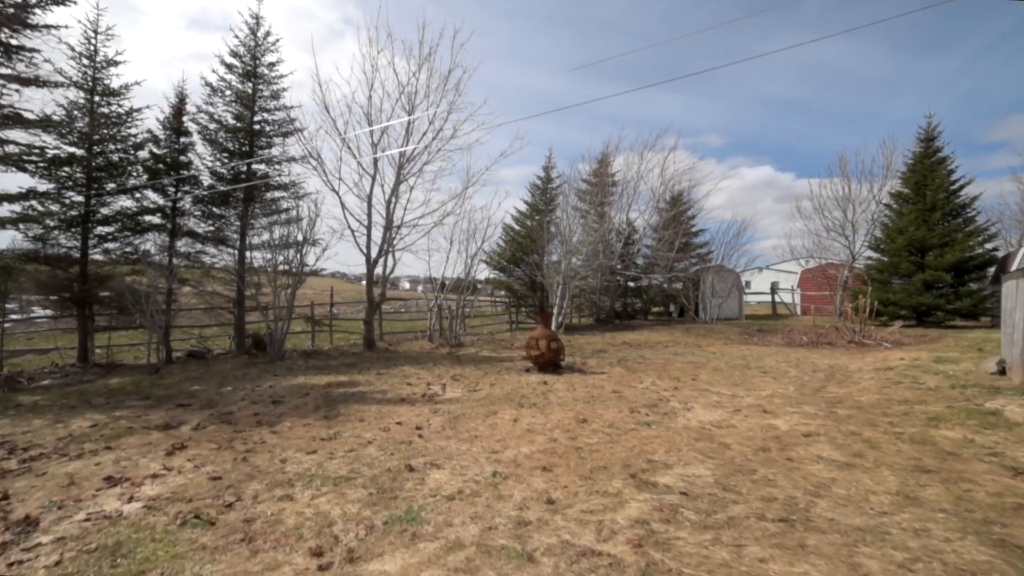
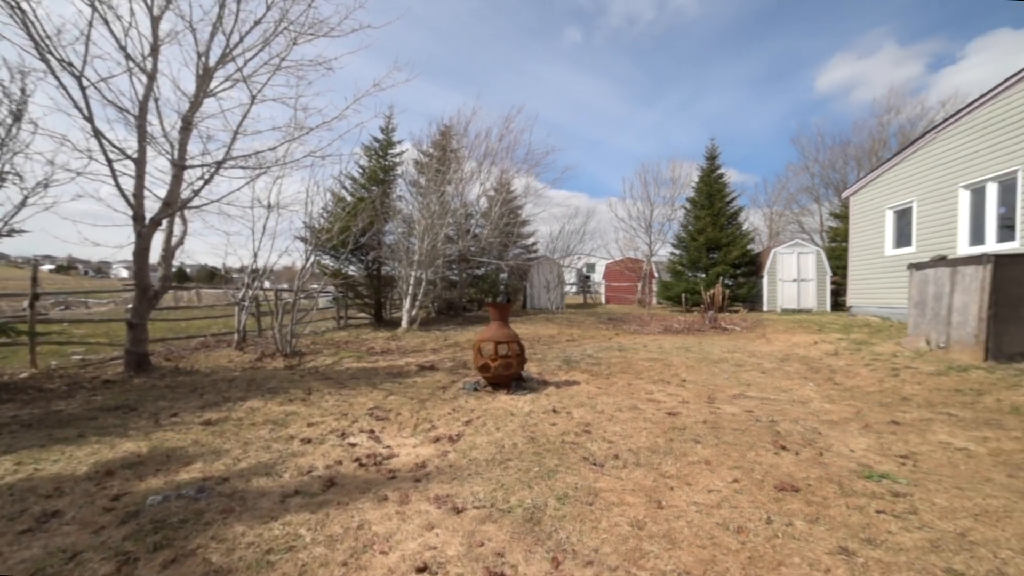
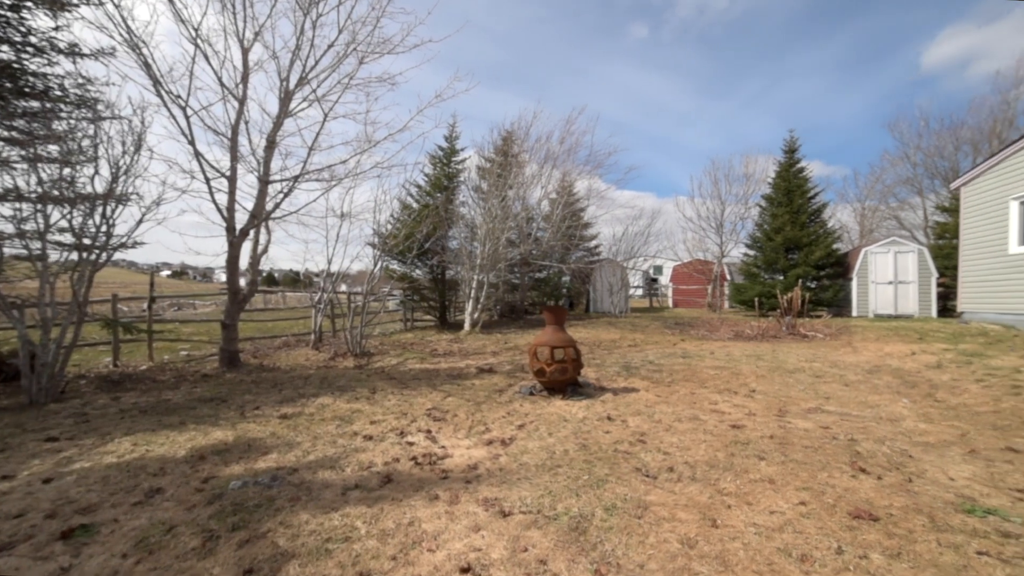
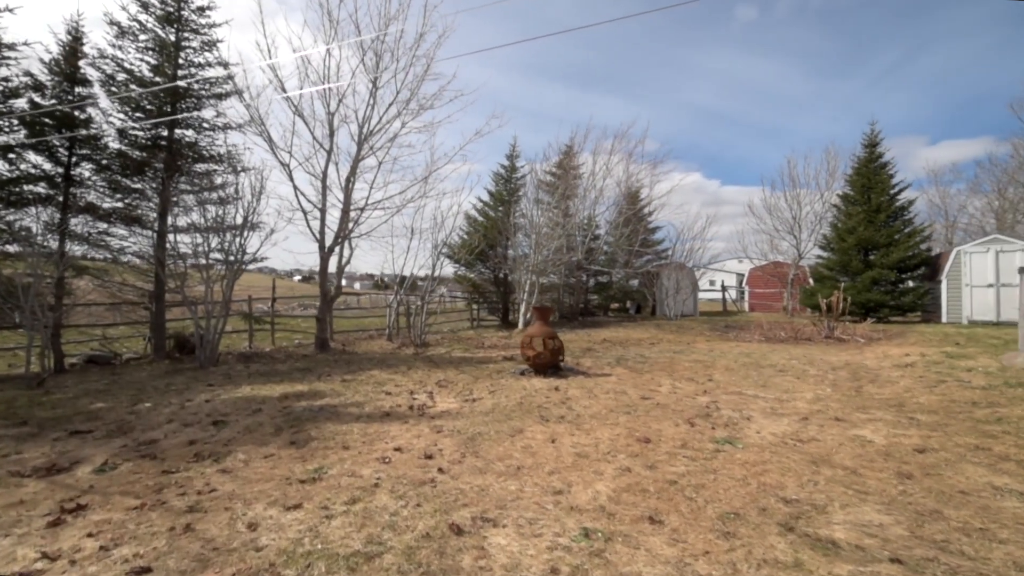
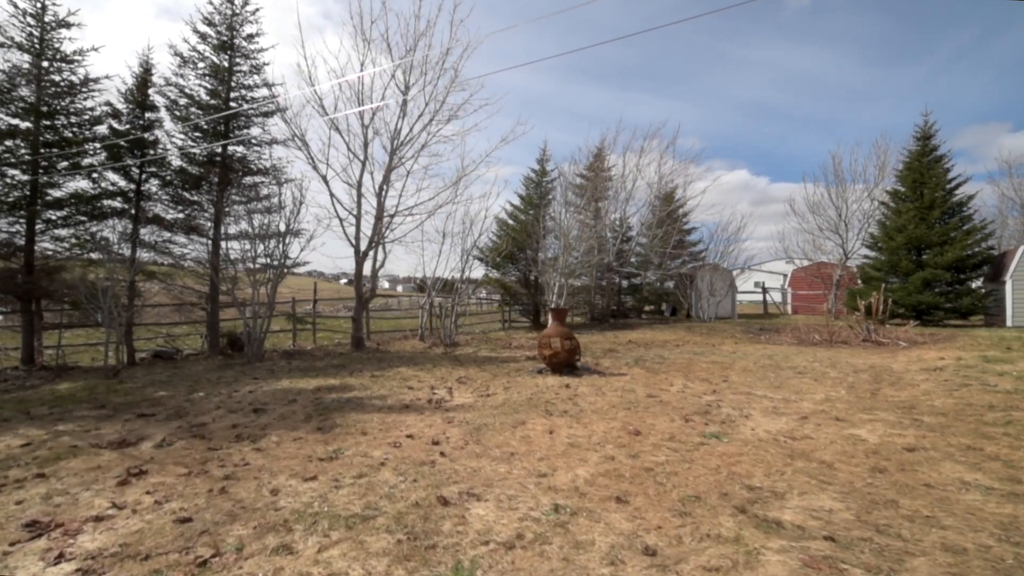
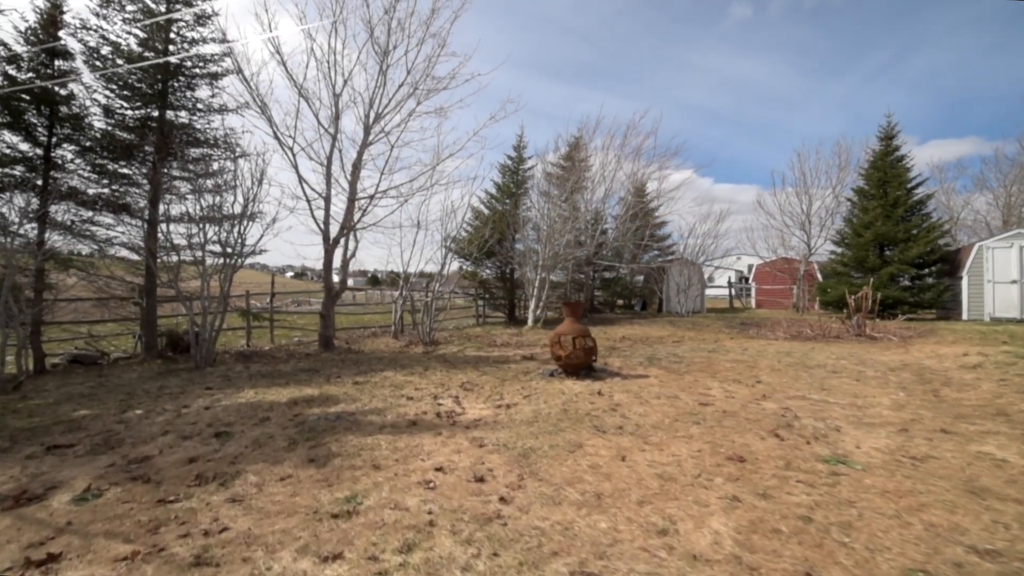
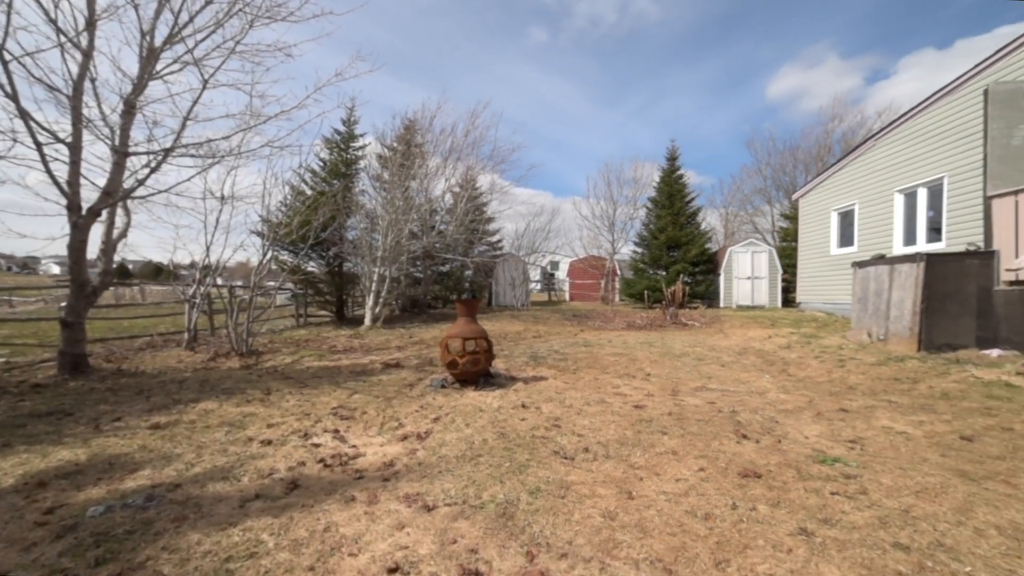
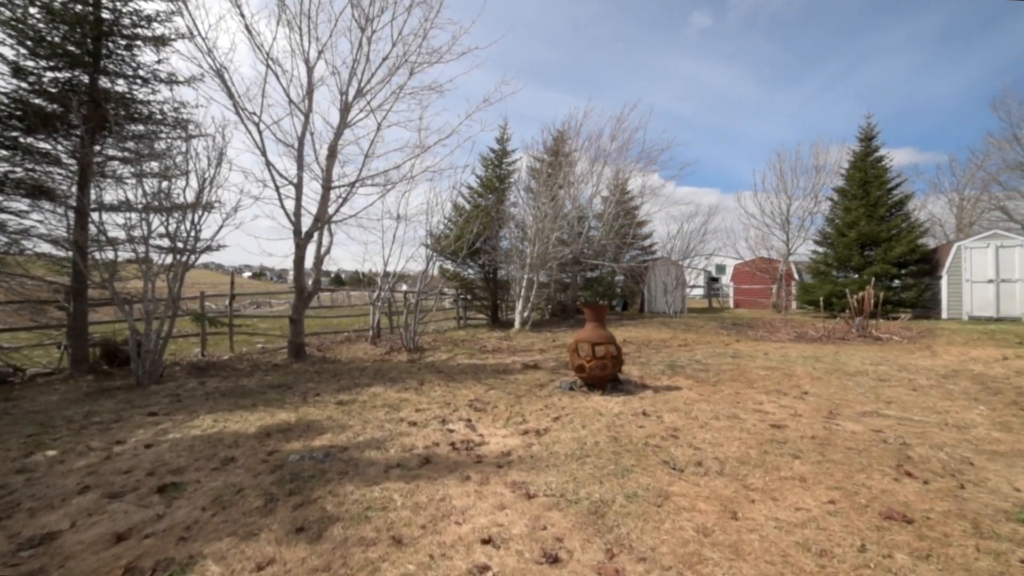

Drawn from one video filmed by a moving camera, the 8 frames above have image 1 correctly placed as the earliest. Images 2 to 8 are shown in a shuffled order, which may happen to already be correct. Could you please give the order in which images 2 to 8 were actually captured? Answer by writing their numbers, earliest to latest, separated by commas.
5, 4, 6, 8, 3, 2, 7
